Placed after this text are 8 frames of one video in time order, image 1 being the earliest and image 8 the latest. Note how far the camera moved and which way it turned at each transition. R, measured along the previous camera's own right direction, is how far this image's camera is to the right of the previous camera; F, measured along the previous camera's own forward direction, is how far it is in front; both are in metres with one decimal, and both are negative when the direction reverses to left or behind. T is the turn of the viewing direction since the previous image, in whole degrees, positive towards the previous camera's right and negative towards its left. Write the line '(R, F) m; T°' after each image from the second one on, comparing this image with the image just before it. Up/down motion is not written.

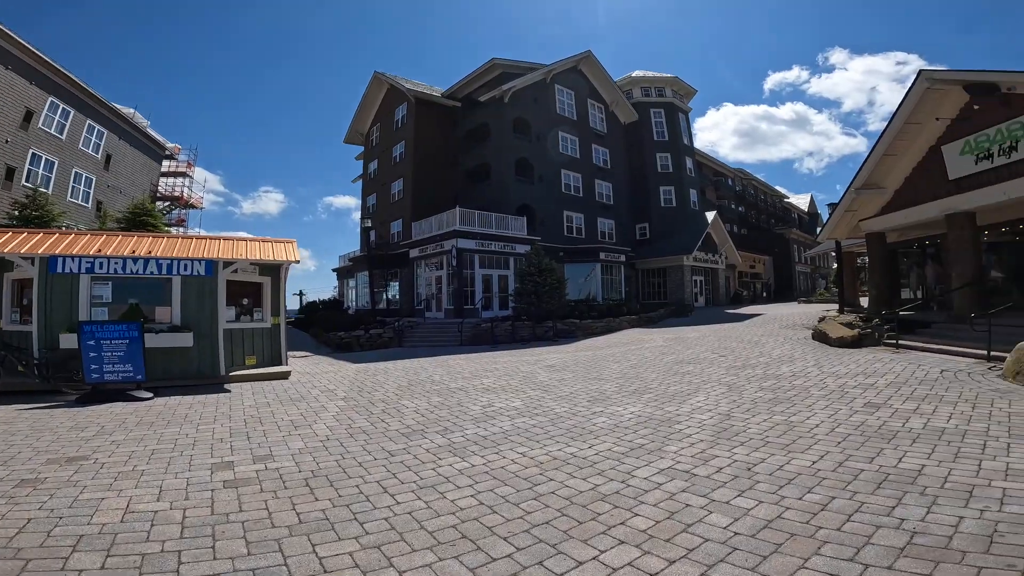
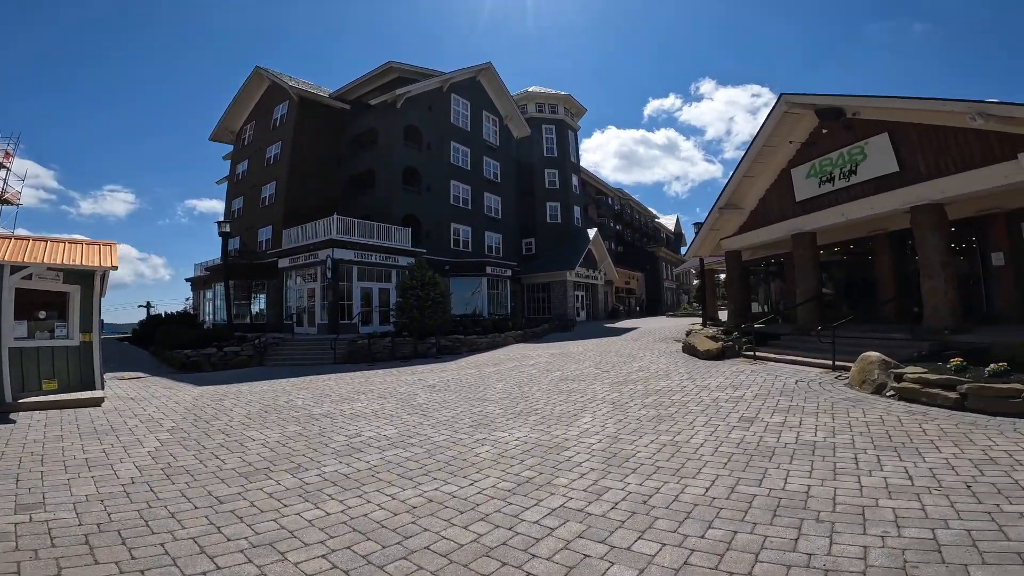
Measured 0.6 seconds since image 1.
(+0.1, +0.7) m; +14°
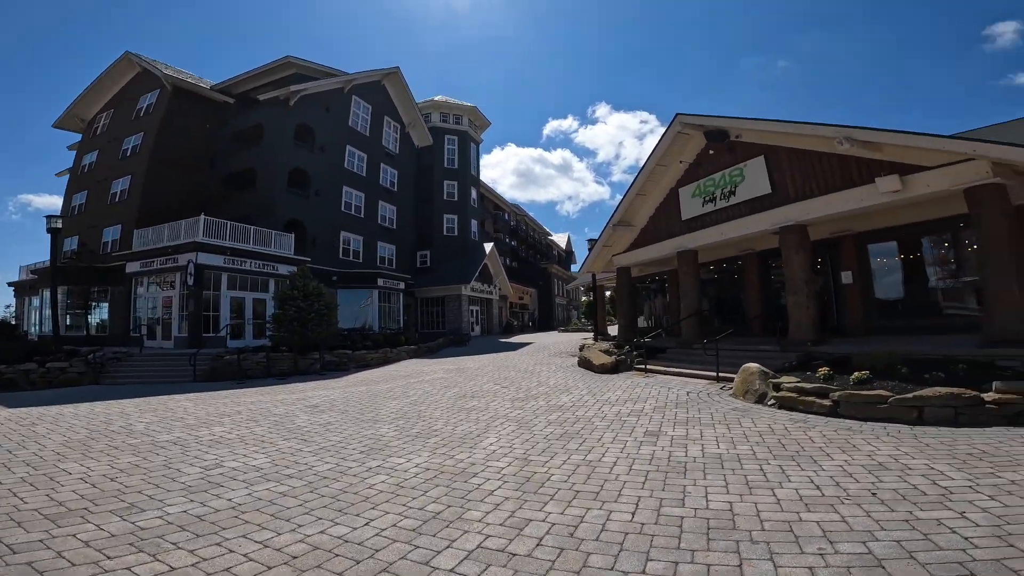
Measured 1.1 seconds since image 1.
(-0.2, +0.5) m; +13°
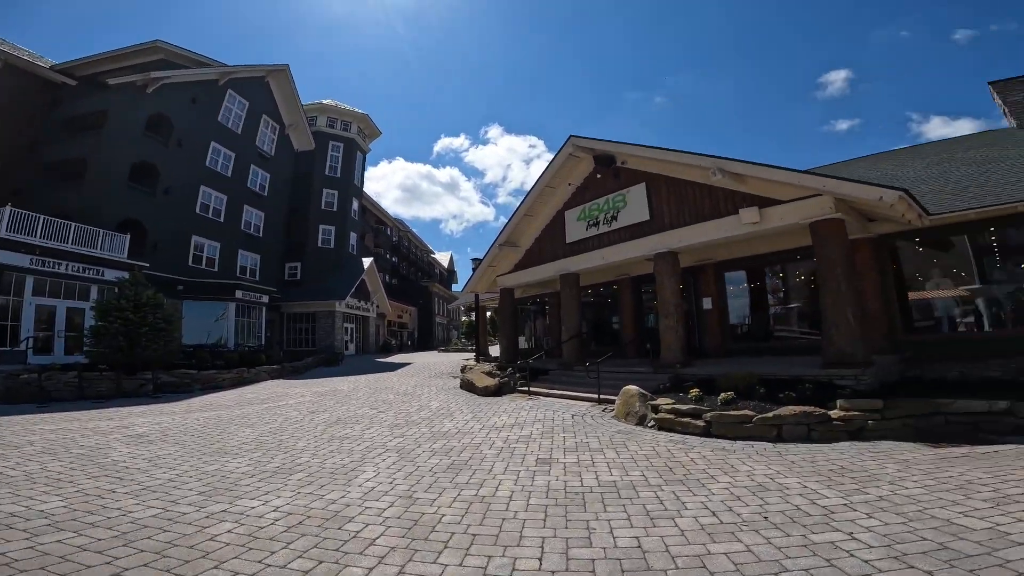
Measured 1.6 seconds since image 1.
(-0.1, +0.4) m; +14°
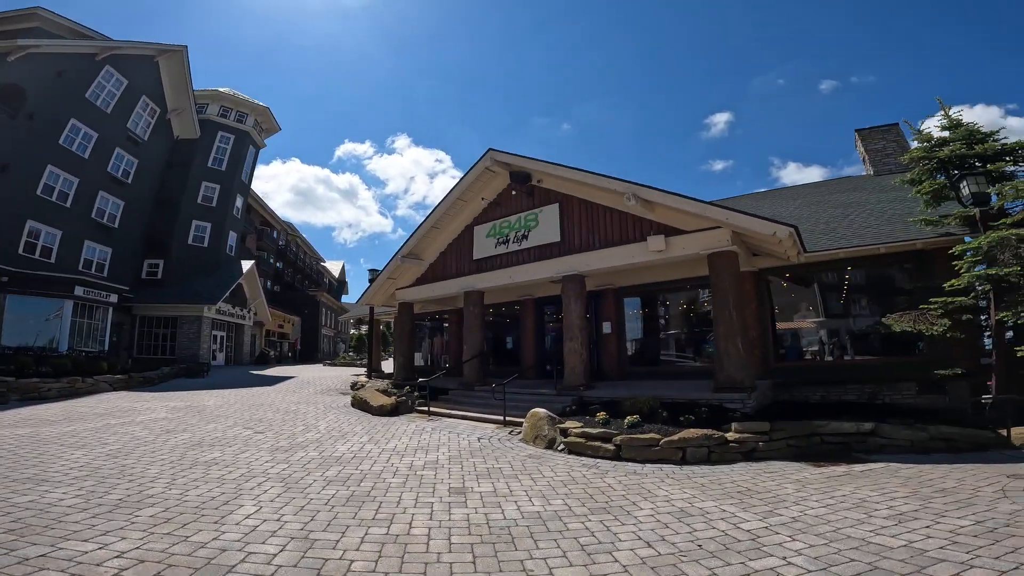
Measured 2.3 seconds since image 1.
(-0.3, +0.4) m; +13°
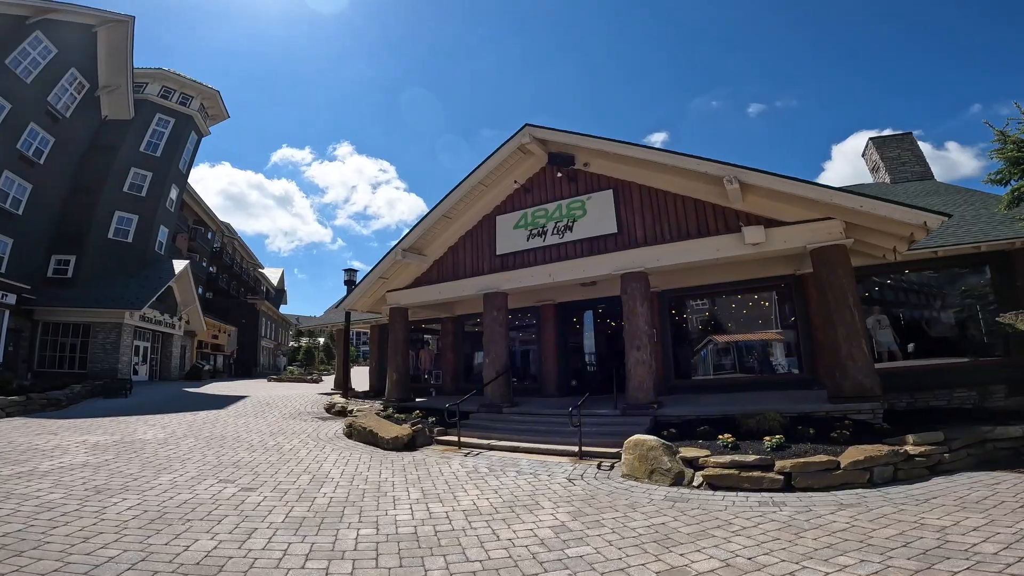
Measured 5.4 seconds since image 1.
(-2.0, +2.1) m; +7°
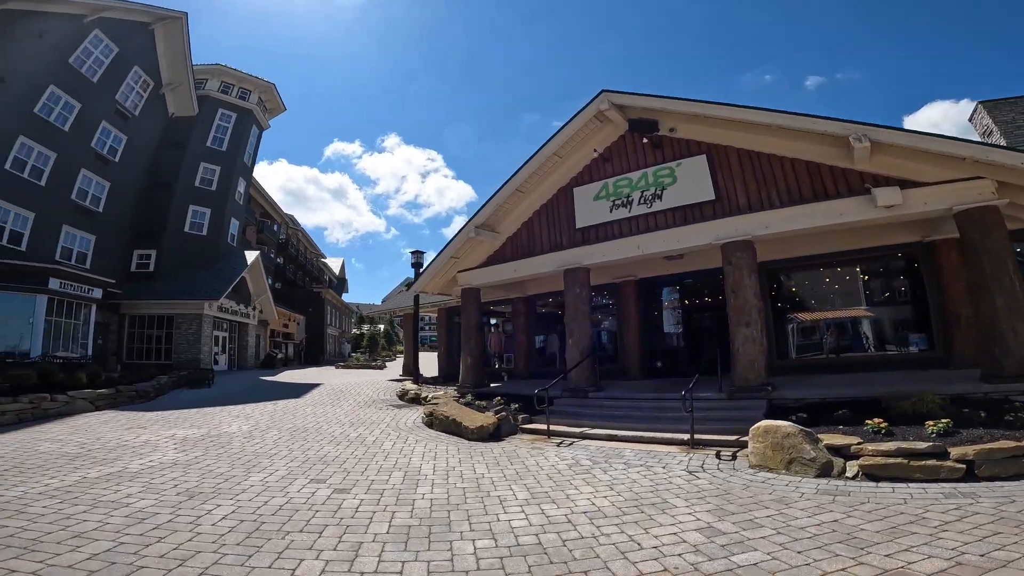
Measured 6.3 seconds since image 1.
(-0.6, +0.8) m; -6°
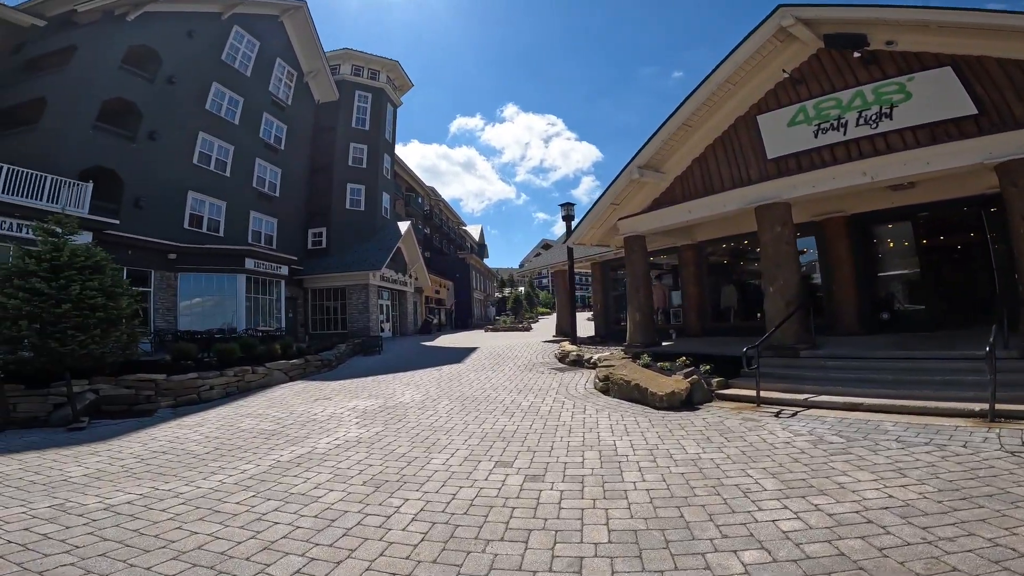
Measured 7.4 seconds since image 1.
(-0.7, +1.1) m; -16°
